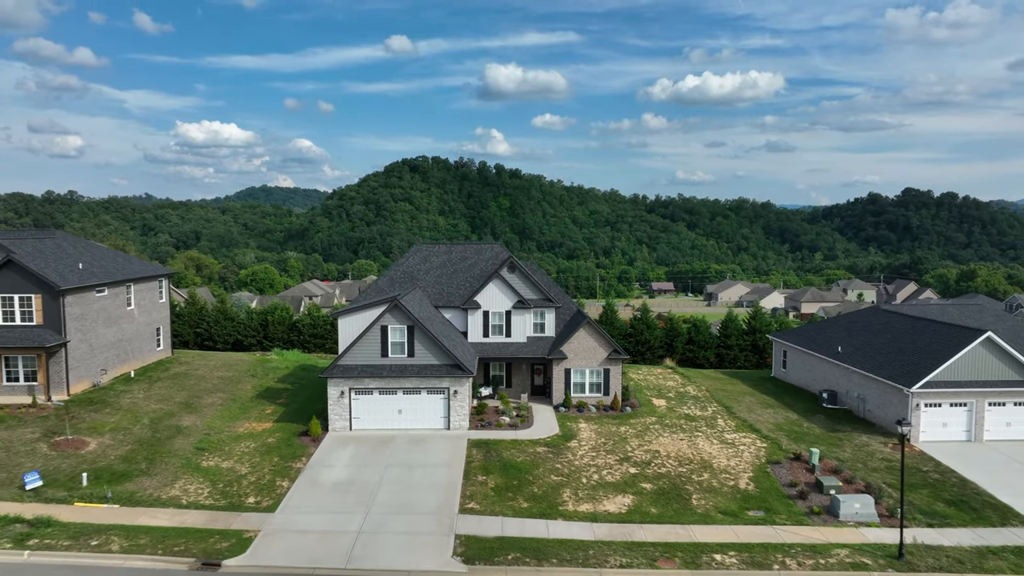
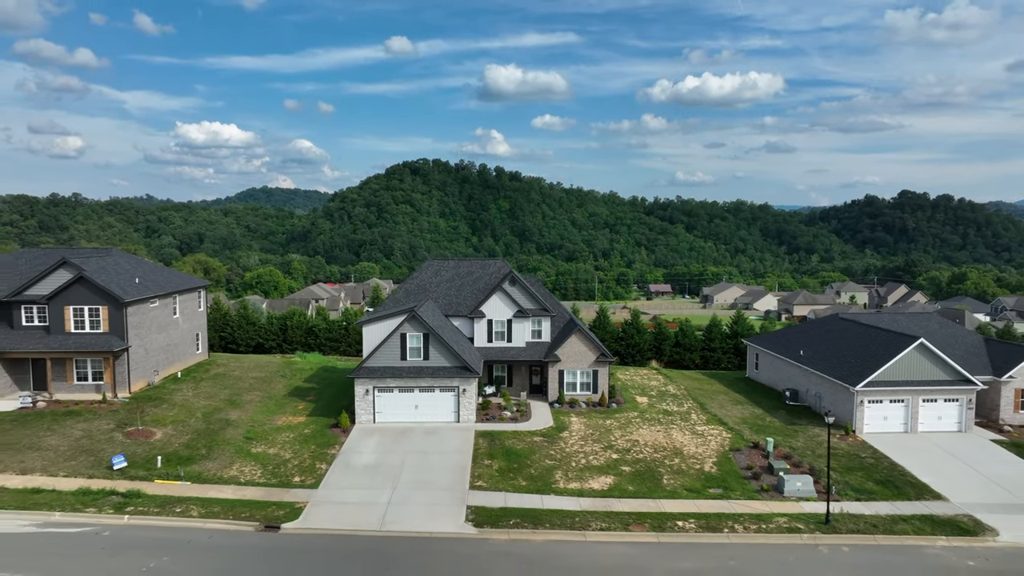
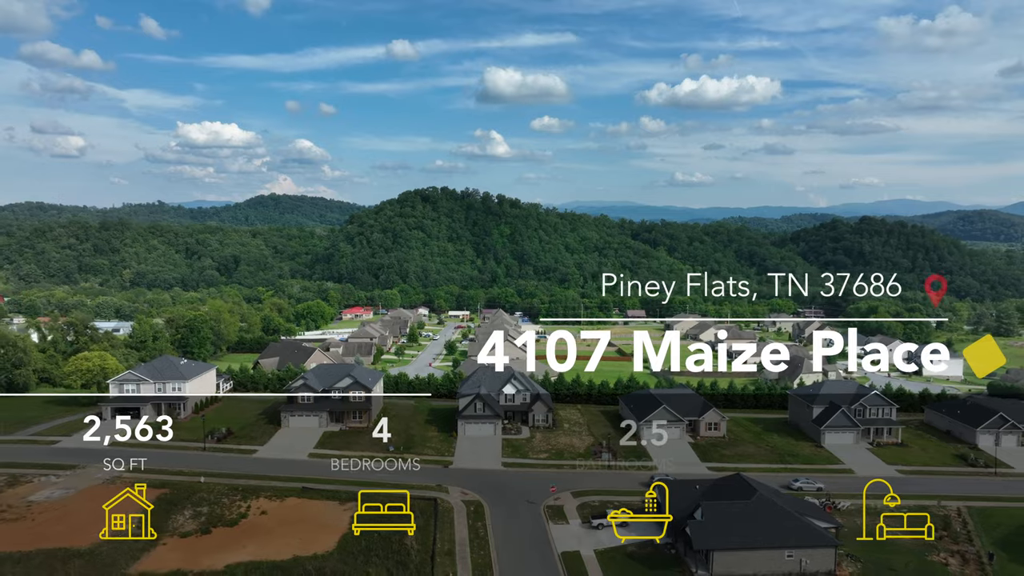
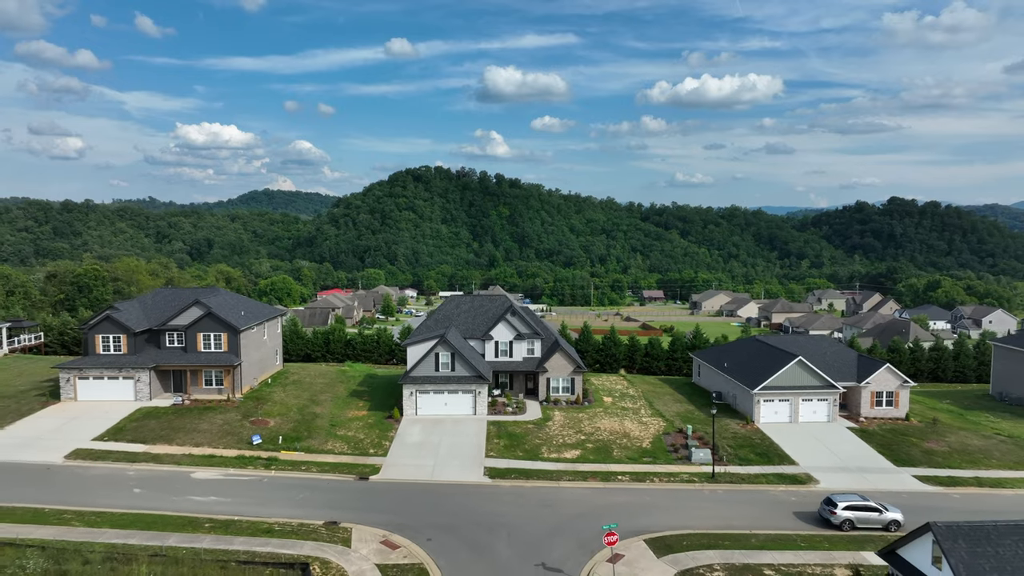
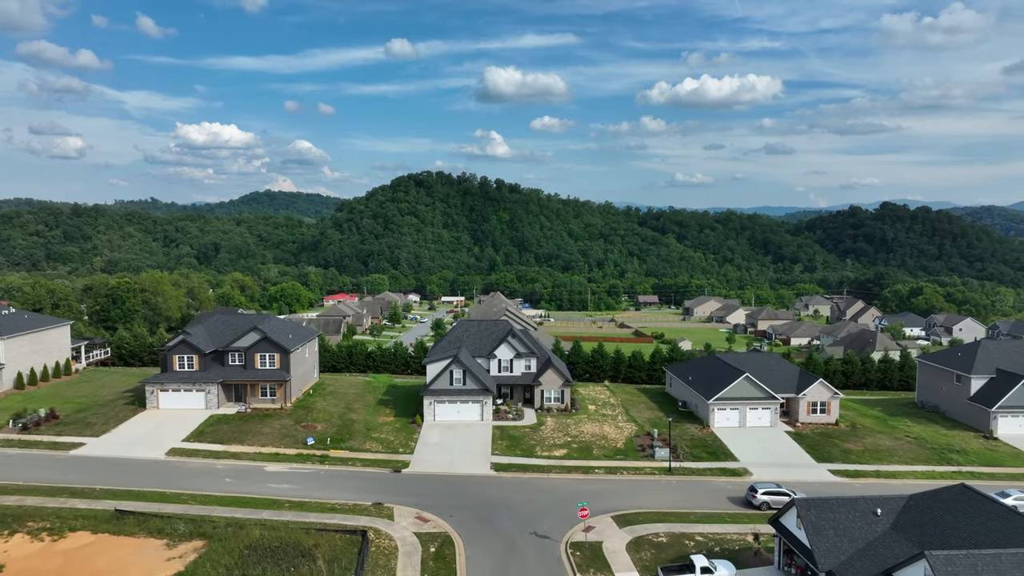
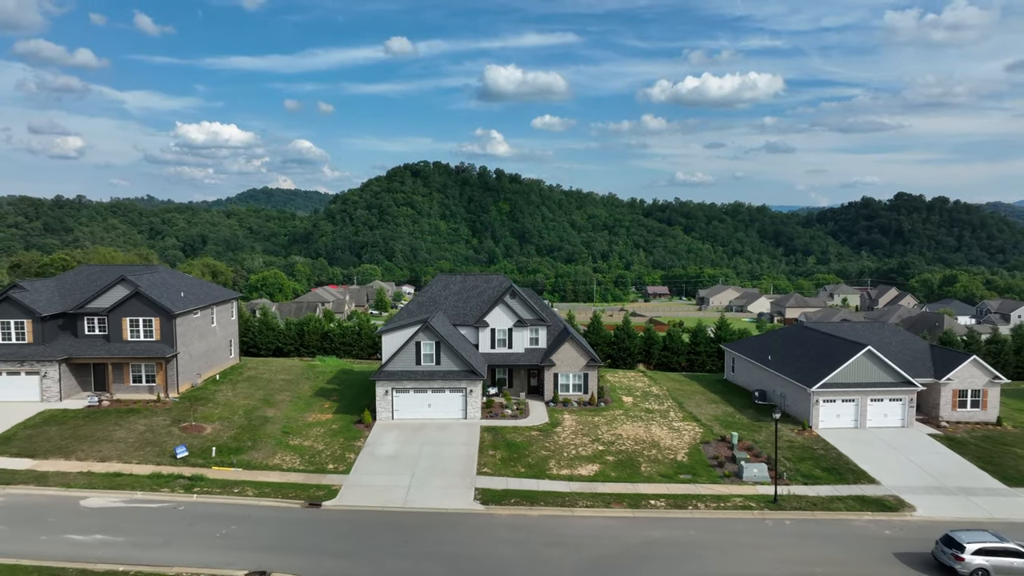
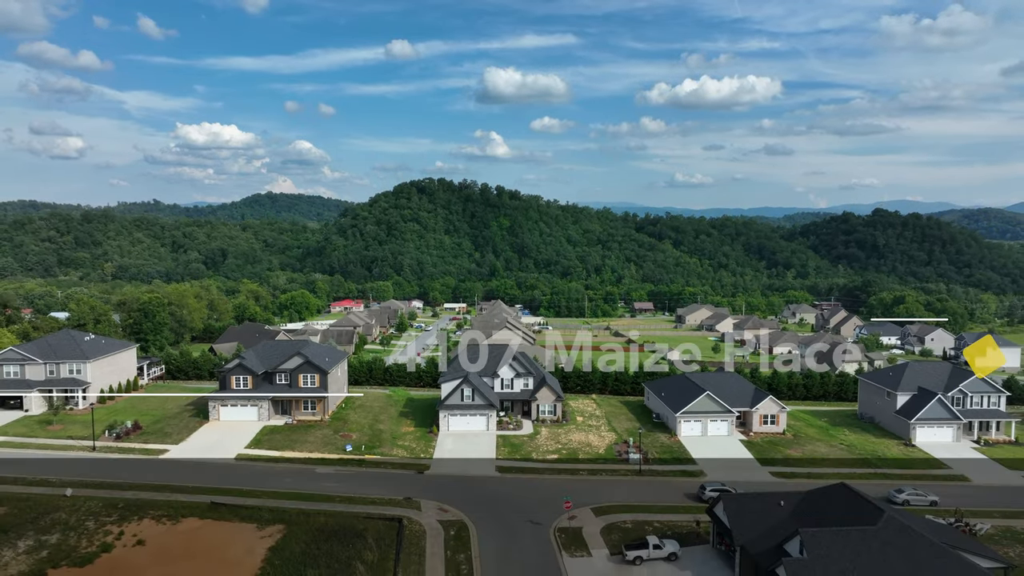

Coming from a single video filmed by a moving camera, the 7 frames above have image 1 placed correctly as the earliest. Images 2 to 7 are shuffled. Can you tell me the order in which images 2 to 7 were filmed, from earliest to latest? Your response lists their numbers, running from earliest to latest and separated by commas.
2, 6, 4, 5, 7, 3
